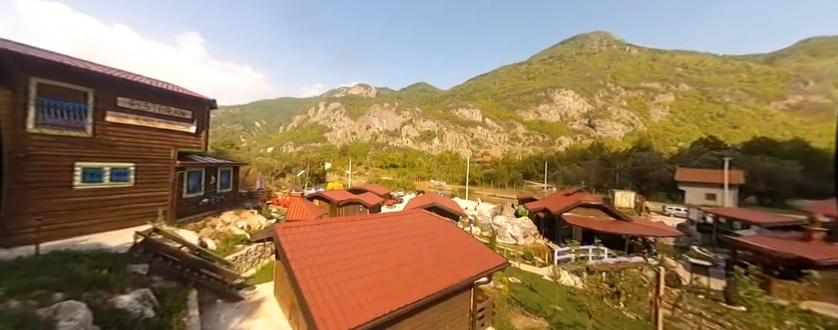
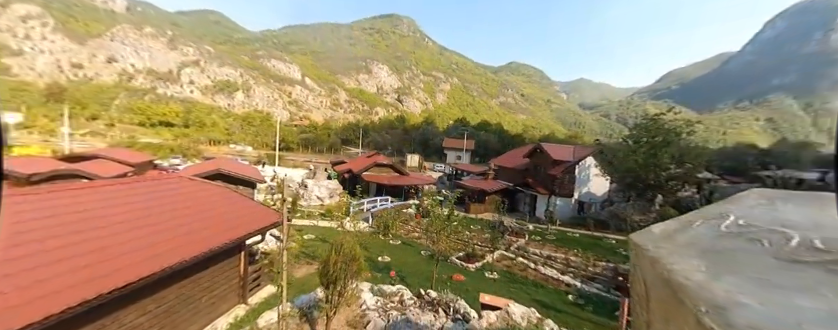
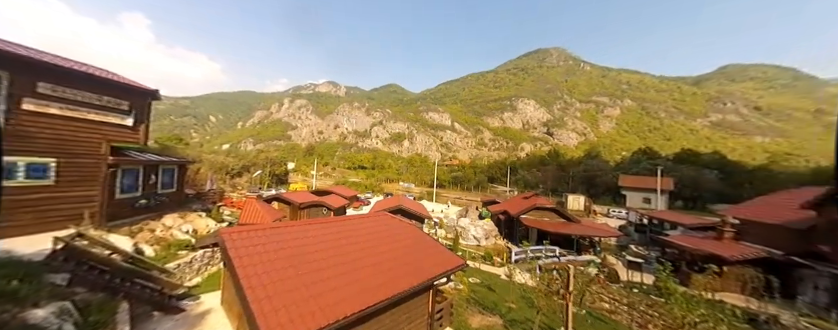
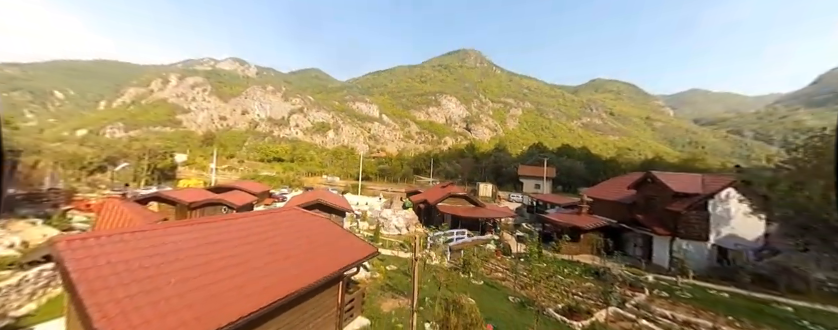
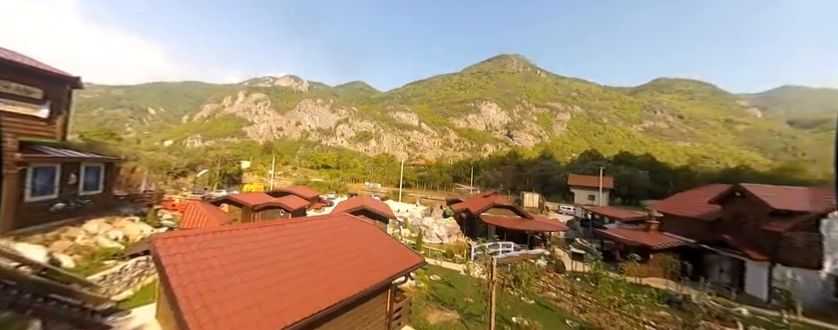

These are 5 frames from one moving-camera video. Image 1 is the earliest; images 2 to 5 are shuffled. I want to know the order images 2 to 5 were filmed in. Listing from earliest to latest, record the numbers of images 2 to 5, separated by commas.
3, 5, 4, 2
